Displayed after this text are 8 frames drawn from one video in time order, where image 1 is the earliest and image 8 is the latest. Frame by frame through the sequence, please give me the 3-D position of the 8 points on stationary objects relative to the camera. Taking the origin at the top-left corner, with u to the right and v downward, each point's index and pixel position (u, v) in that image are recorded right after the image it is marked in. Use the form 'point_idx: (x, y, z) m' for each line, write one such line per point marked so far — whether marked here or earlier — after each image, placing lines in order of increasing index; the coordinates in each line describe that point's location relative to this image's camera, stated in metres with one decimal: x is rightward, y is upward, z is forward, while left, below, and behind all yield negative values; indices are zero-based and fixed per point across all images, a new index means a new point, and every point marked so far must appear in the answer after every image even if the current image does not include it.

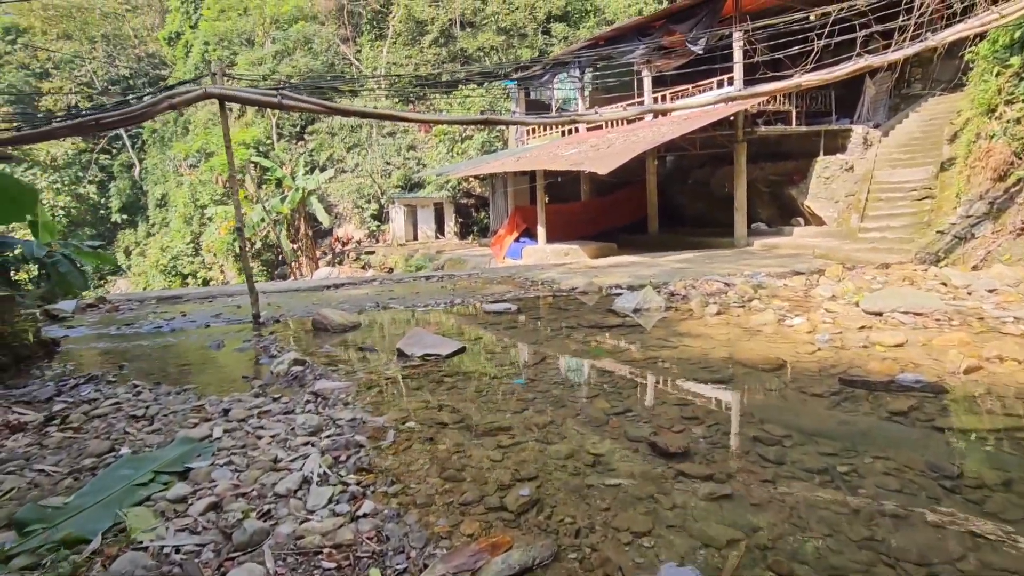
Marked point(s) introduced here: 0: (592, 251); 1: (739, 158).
0: (+1.5, +0.7, +12.1) m
1: (+4.2, +2.4, +11.7) m
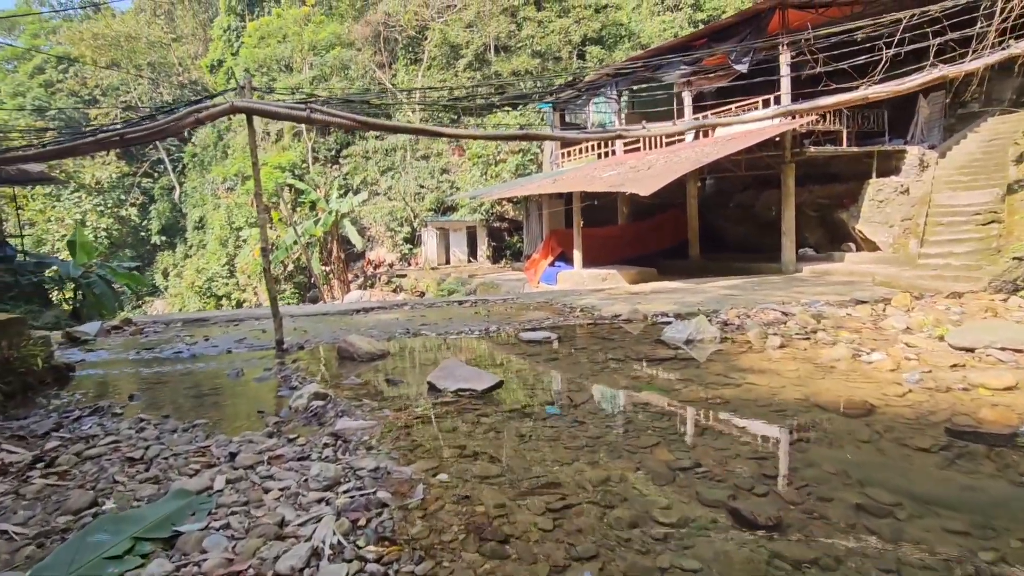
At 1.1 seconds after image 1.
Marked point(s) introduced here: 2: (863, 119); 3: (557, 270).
0: (+2.2, +0.2, +11.6) m
1: (+4.8, +1.9, +11.1) m
2: (+7.0, +3.4, +12.5) m
3: (+0.9, +0.4, +13.1) m
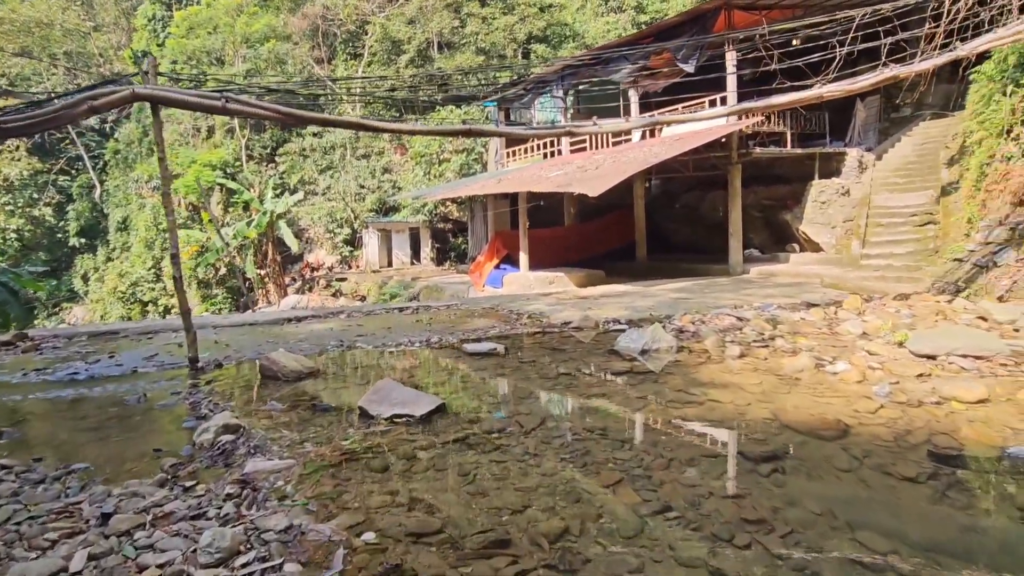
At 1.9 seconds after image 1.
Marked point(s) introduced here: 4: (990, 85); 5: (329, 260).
0: (+1.2, +0.2, +11.3) m
1: (+3.9, +1.9, +11.0) m
2: (+5.9, +3.3, +12.6) m
3: (-0.2, +0.3, +12.7) m
4: (+7.1, +3.0, +9.3) m
5: (-5.6, +0.9, +19.3) m
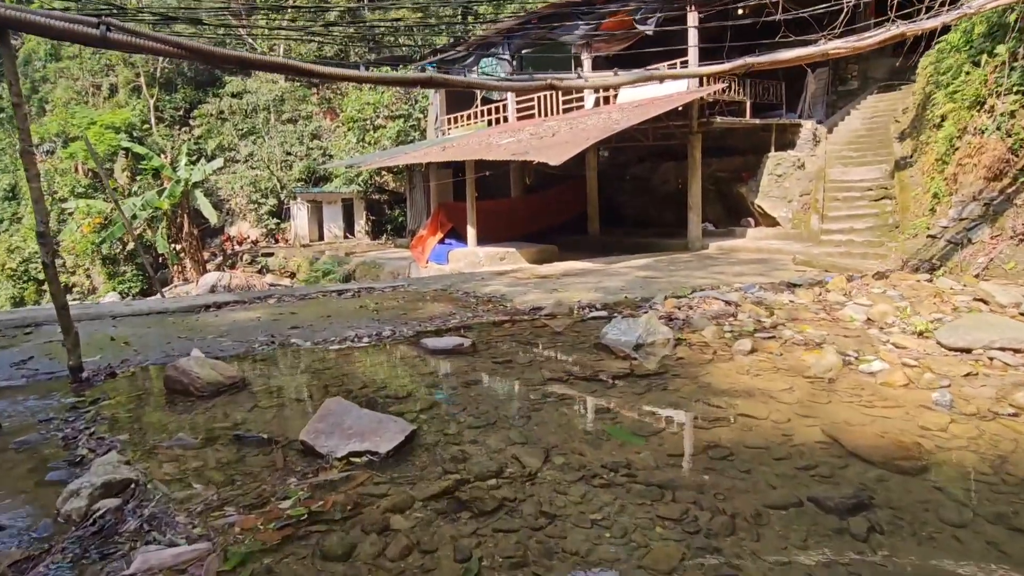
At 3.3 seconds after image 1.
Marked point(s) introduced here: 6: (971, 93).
0: (+0.3, +0.5, +10.5) m
1: (+3.0, +2.3, +10.5) m
2: (+4.8, +3.8, +12.2) m
3: (-1.2, +0.7, +11.7) m
4: (+6.4, +3.3, +9.1) m
5: (-7.3, +1.5, +17.7) m
6: (+5.9, +2.5, +8.2) m
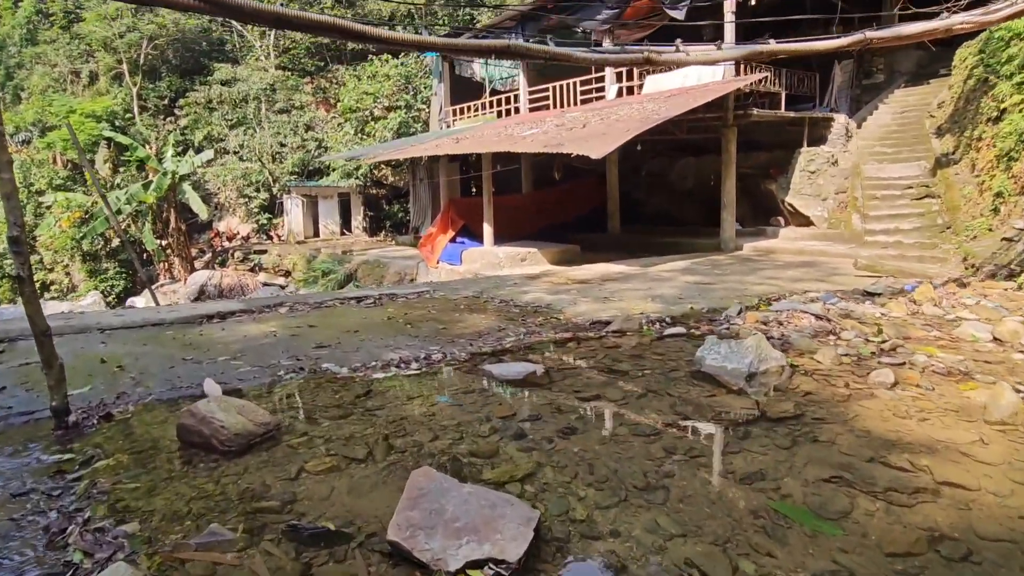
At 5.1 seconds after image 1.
0: (+0.7, +0.5, +9.7) m
1: (+3.4, +2.2, +9.8) m
2: (+5.1, +3.8, +11.5) m
3: (-0.9, +0.7, +10.9) m
4: (+6.8, +3.2, +8.4) m
5: (-7.1, +1.6, +16.7) m
6: (+6.3, +2.4, +7.5) m
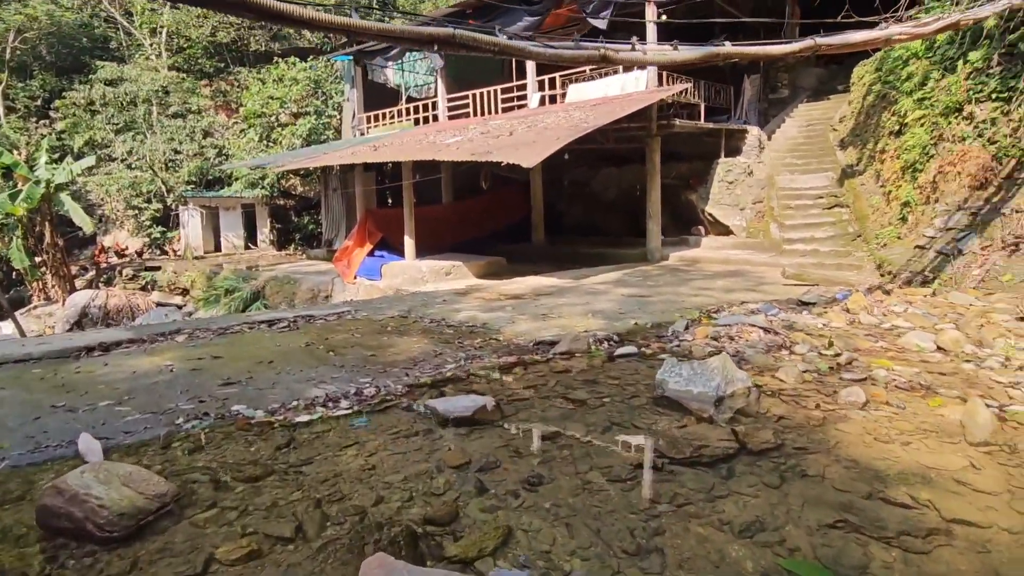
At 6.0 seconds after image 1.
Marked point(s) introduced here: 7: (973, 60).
0: (-0.5, +0.3, +9.3) m
1: (+2.2, +2.0, +9.8) m
2: (+3.7, +3.6, +11.8) m
3: (-2.1, +0.4, +10.3) m
4: (+5.7, +3.2, +8.9) m
5: (-9.1, +1.1, +15.2) m
6: (+5.4, +2.4, +7.9) m
7: (+5.7, +2.8, +7.7) m
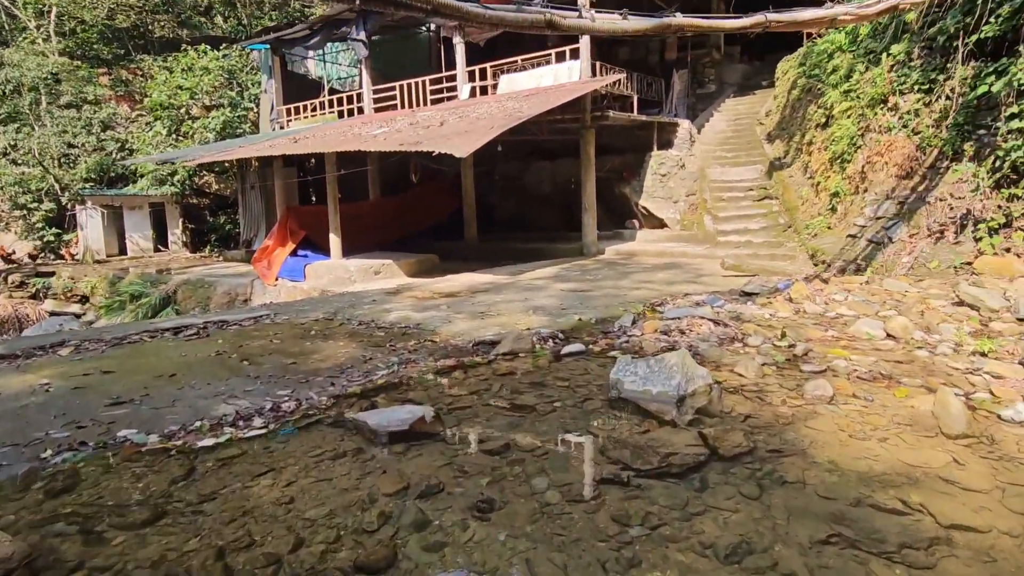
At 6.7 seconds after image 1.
0: (-1.4, +0.3, +8.9) m
1: (+1.1, +2.1, +9.6) m
2: (+2.4, +3.7, +11.7) m
3: (-3.2, +0.4, +9.7) m
4: (+4.7, +3.3, +9.1) m
5: (-10.6, +0.9, +13.8) m
6: (+4.6, +2.5, +8.1) m
7: (+4.8, +3.0, +7.9) m
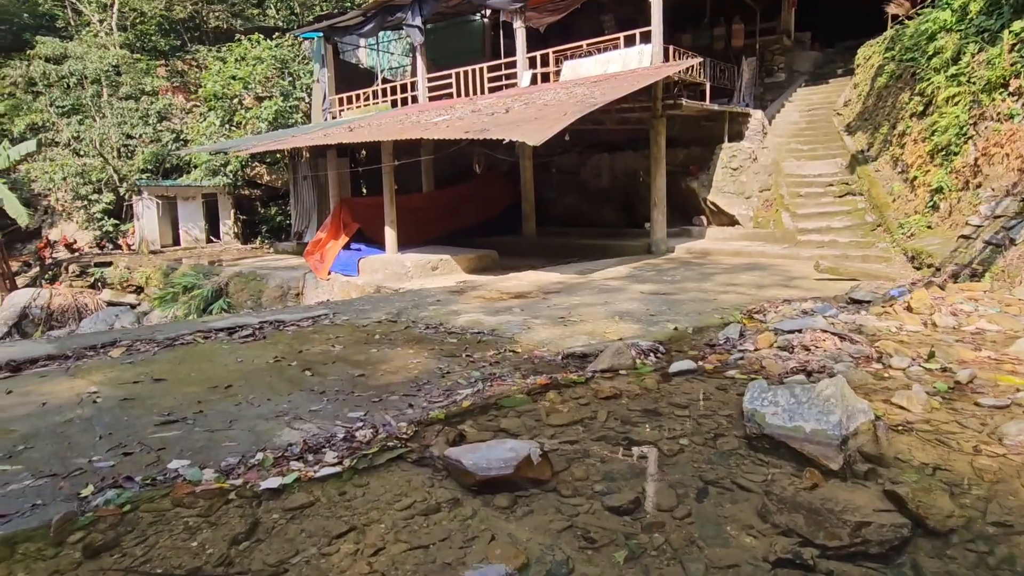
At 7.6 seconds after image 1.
0: (-0.5, +0.3, +8.4) m
1: (+2.1, +2.1, +8.9) m
2: (+3.5, +3.7, +11.0) m
3: (-2.3, +0.5, +9.3) m
4: (+5.6, +3.3, +8.2) m
5: (-9.4, +1.1, +13.9) m
6: (+5.4, +2.4, +7.2) m
7: (+5.6, +2.9, +7.0) m
